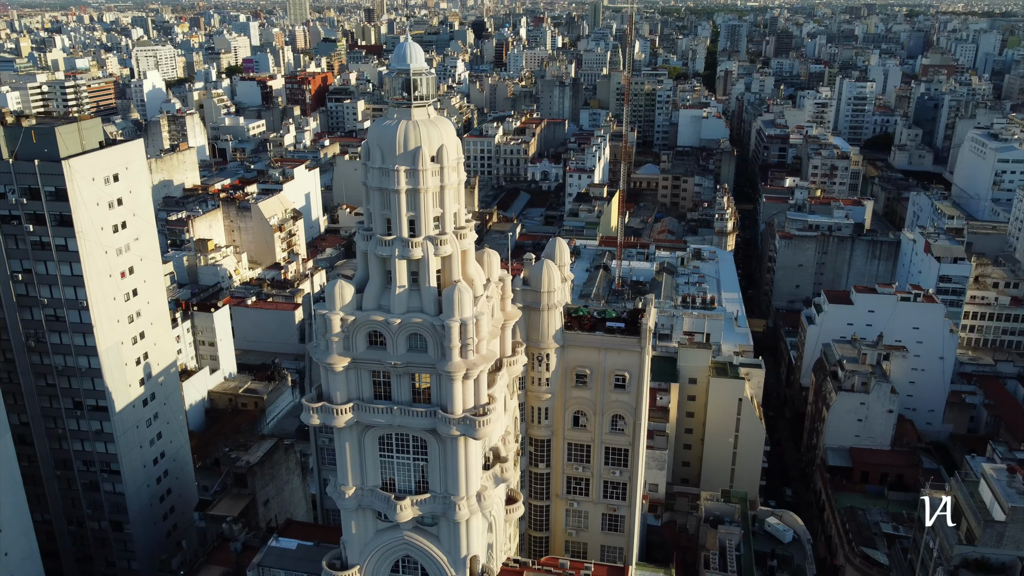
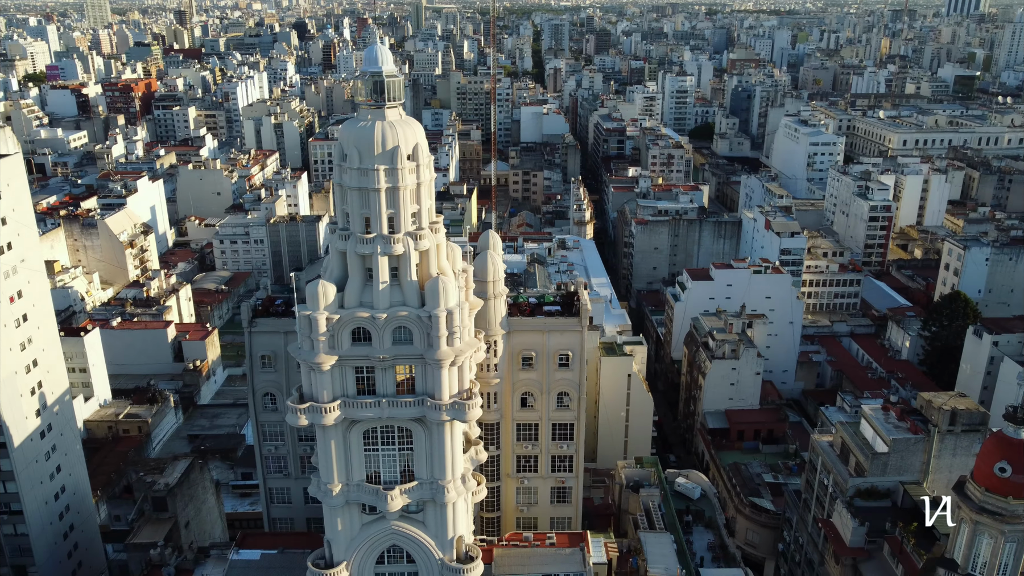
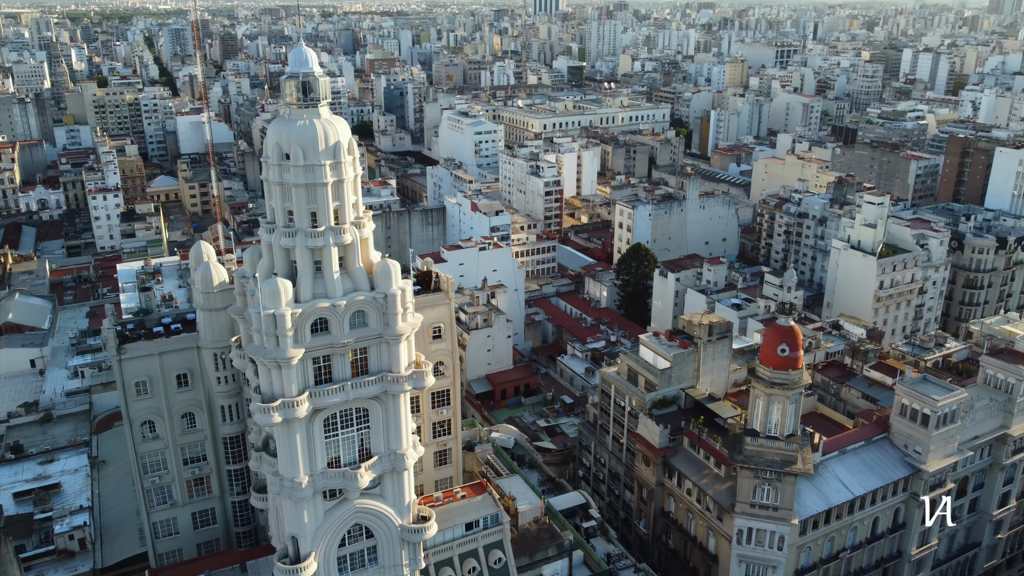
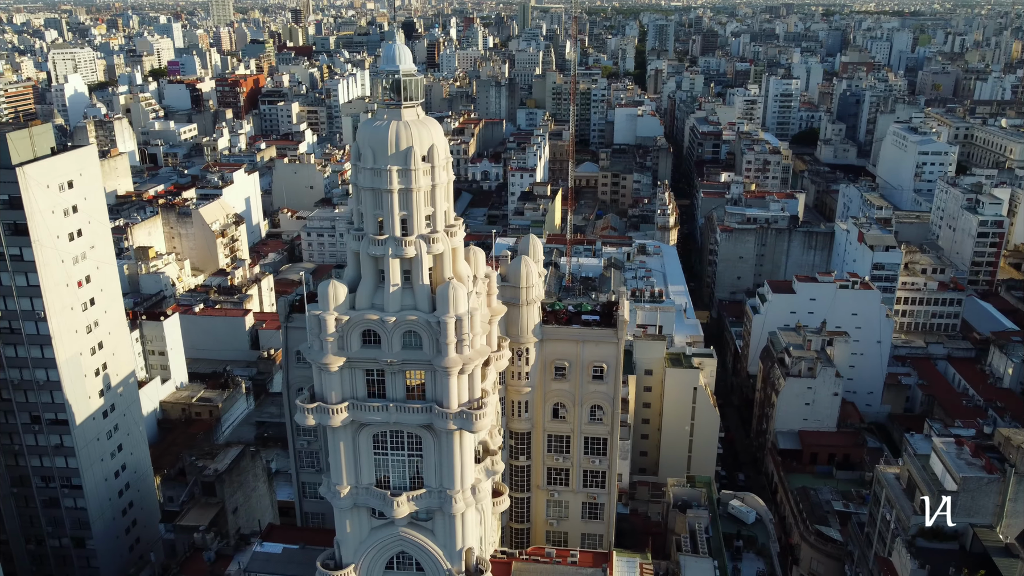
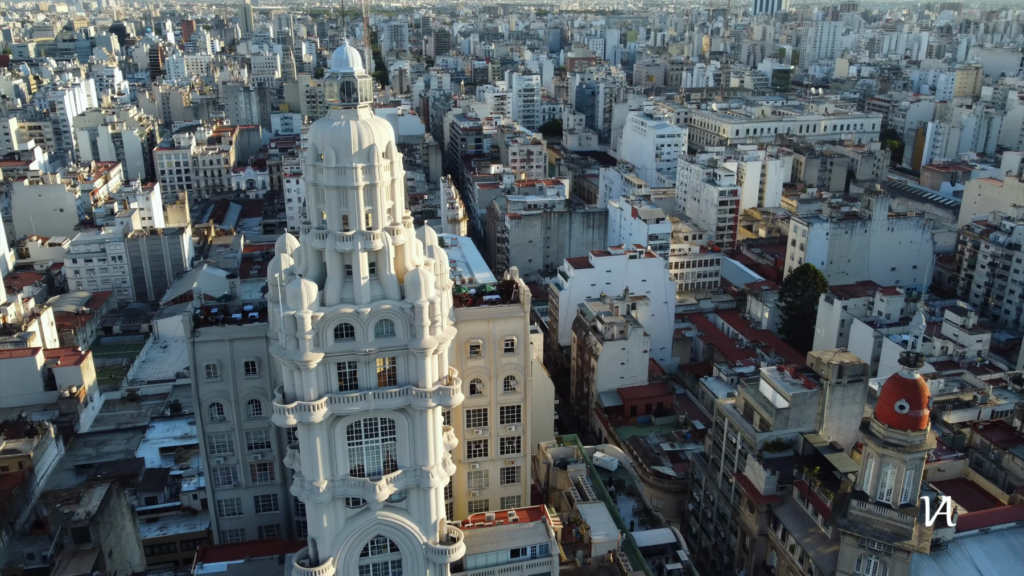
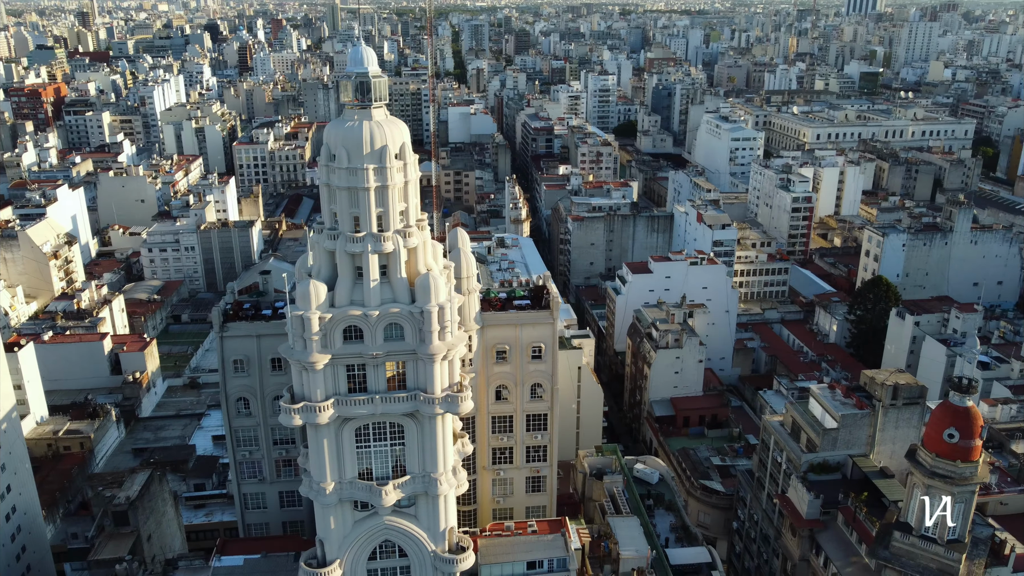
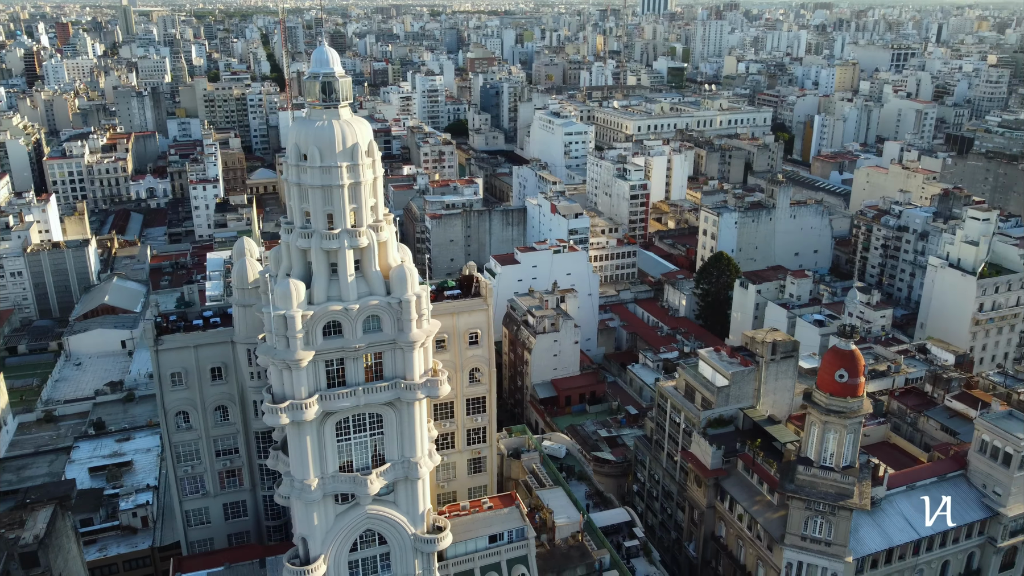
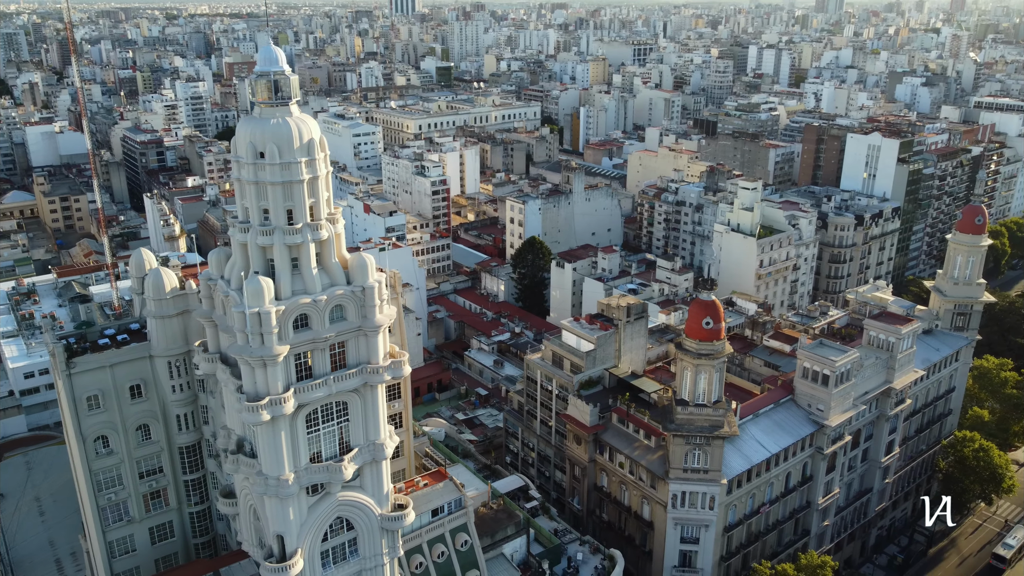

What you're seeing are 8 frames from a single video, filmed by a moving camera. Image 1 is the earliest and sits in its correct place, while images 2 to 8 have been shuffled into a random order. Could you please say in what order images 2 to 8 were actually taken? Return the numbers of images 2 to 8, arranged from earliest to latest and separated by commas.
4, 2, 6, 5, 7, 3, 8
